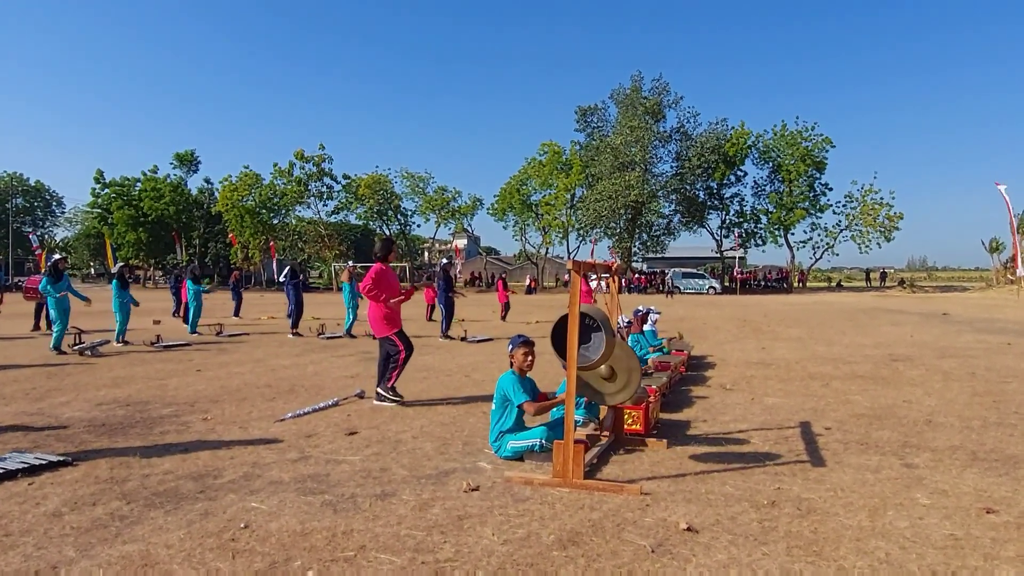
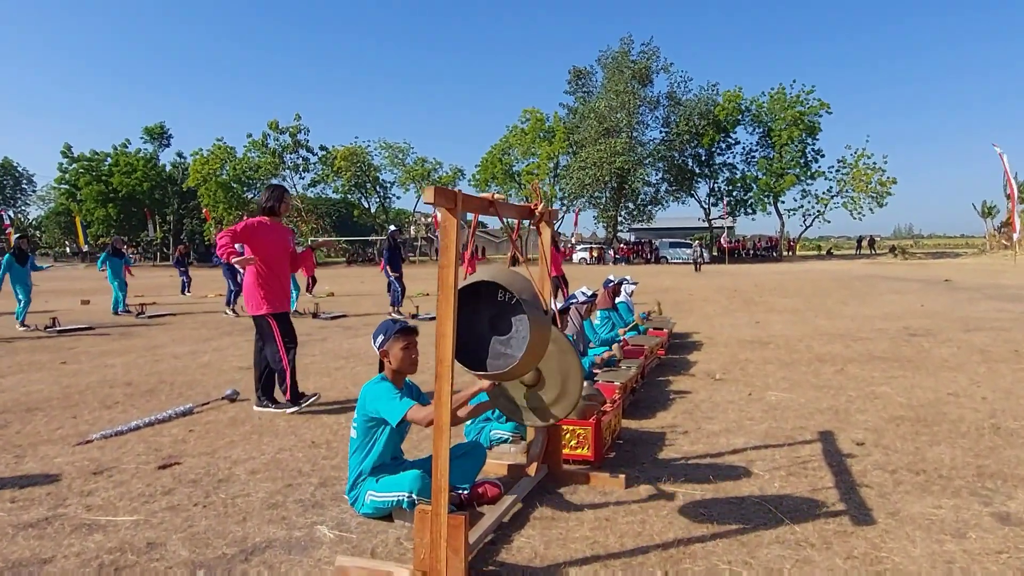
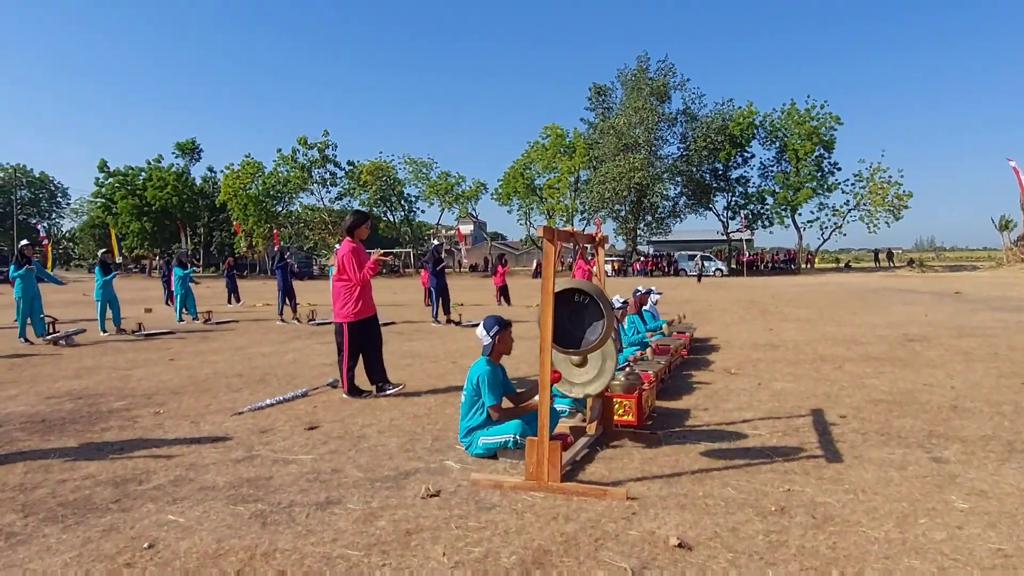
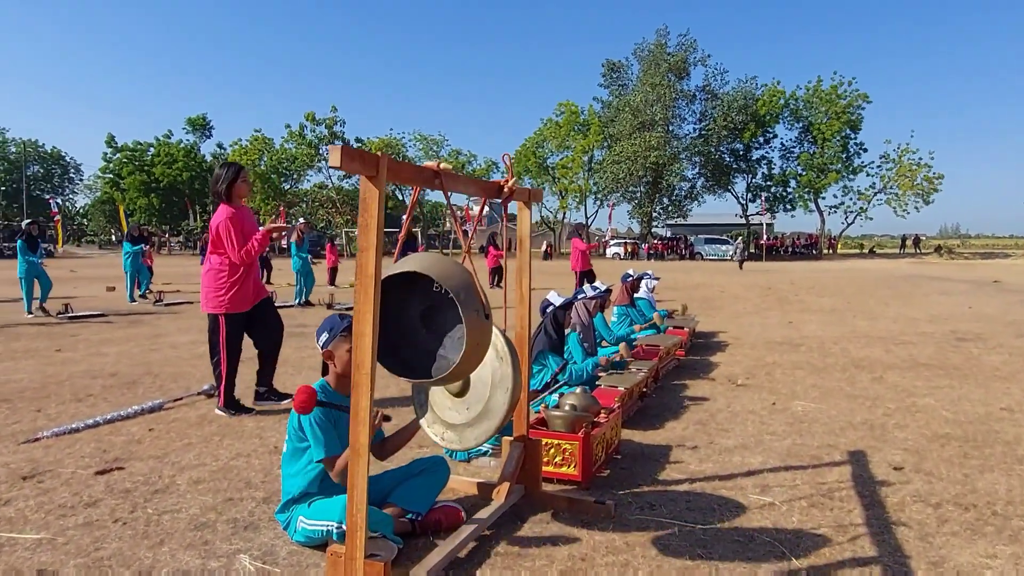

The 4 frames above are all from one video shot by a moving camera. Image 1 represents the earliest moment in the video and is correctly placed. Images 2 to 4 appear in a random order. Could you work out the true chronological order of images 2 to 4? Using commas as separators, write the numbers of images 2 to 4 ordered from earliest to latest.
3, 2, 4
